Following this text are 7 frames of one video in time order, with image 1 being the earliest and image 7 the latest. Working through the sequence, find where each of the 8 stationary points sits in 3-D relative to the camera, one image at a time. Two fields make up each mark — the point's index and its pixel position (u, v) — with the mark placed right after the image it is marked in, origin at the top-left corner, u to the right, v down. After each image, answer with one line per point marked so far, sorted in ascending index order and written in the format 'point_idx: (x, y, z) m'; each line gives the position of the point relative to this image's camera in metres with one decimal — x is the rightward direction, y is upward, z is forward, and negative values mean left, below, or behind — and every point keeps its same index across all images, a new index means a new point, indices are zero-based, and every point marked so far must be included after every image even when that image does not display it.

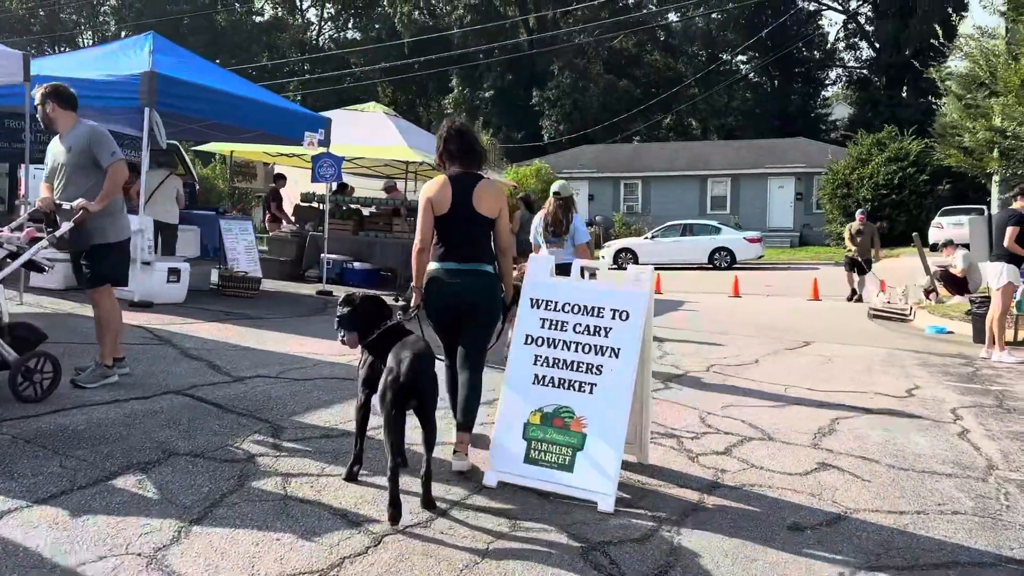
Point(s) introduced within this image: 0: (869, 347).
0: (+4.2, -0.7, +9.8) m
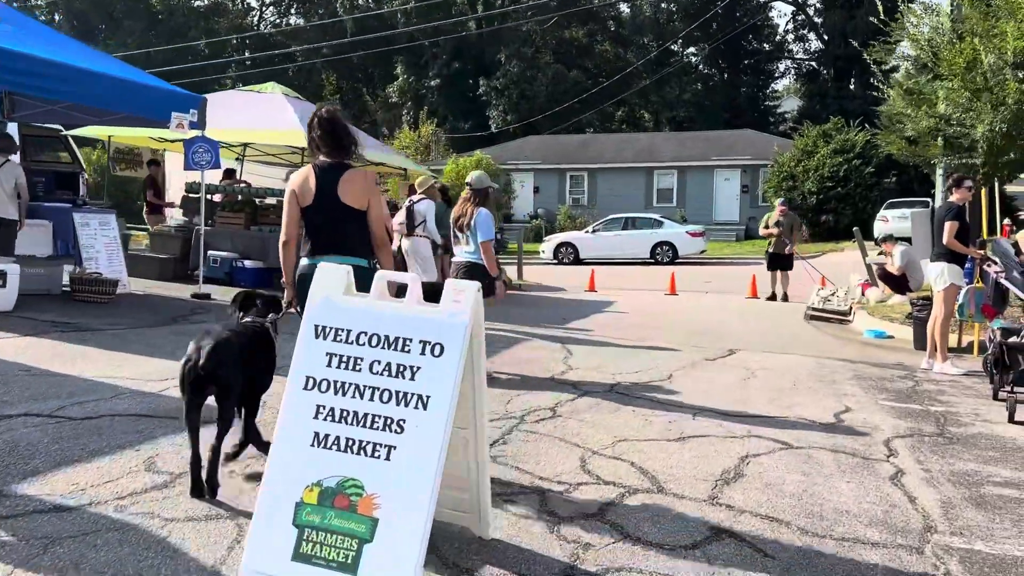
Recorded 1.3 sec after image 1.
0: (+3.1, -0.7, +8.8) m
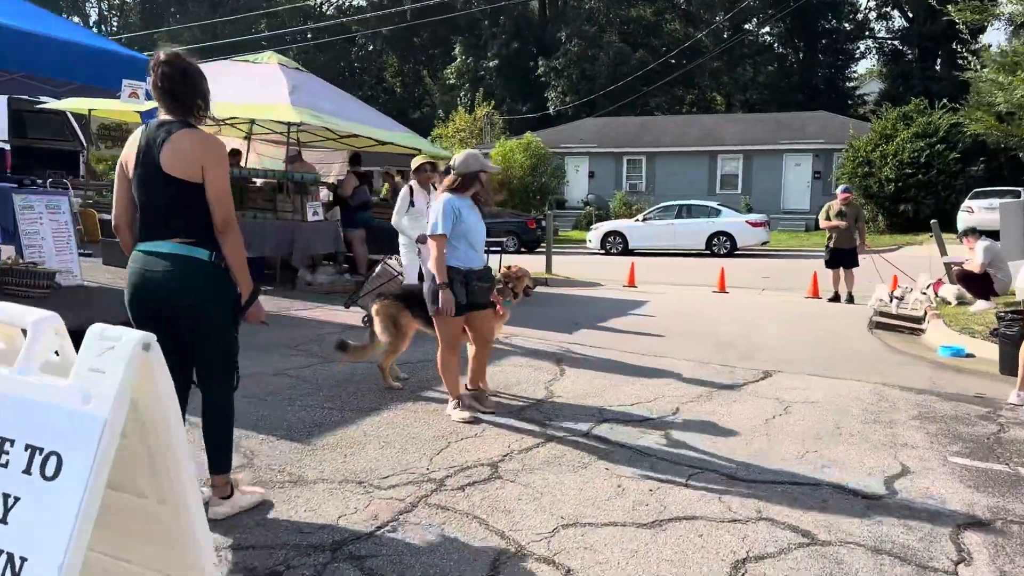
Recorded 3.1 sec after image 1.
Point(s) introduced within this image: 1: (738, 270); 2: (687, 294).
0: (+2.9, -0.8, +7.1) m
1: (+4.9, +0.4, +18.2) m
2: (+2.9, -0.1, +13.9) m
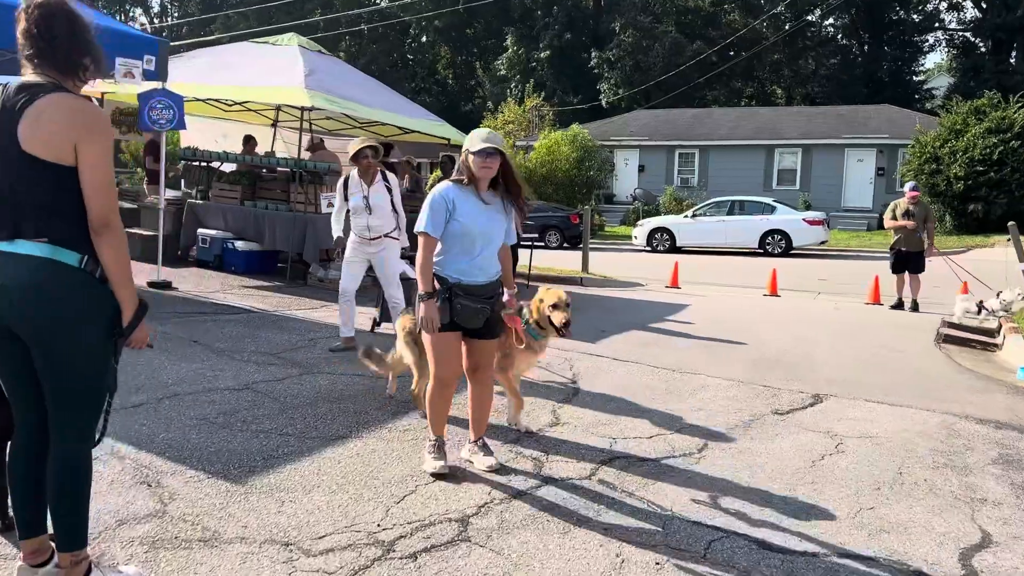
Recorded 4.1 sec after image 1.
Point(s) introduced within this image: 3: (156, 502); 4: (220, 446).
0: (+3.0, -0.9, +6.0) m
1: (+5.7, +0.3, +17.0) m
2: (+3.4, -0.1, +12.8) m
3: (-1.5, -0.9, +3.5) m
4: (-1.5, -0.8, +4.2) m
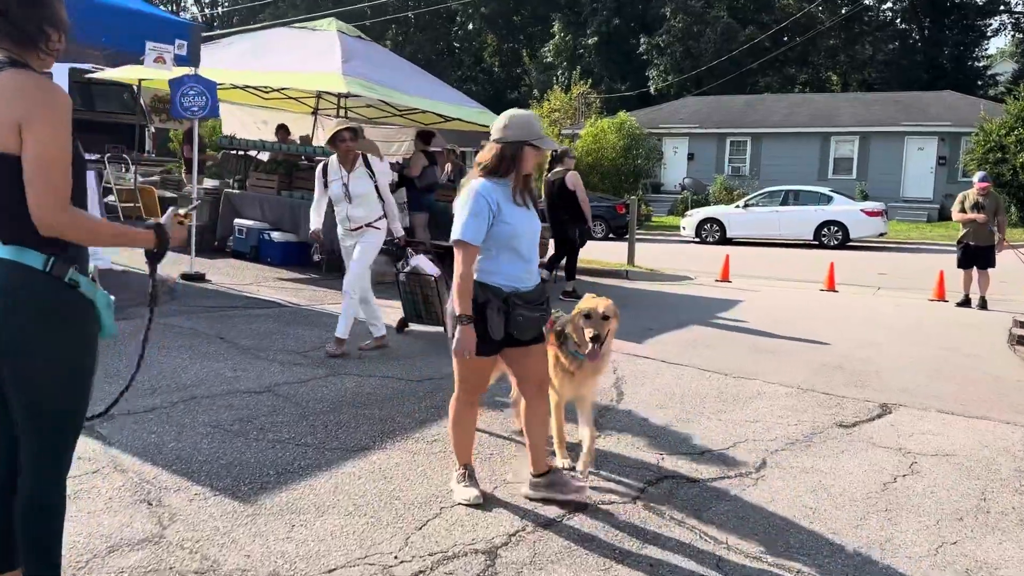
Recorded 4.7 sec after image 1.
0: (+3.2, -0.9, +5.5) m
1: (+6.5, +0.4, +16.2) m
2: (+4.0, -0.1, +12.2) m
3: (-1.4, -0.9, +3.2) m
4: (-1.3, -0.8, +3.9) m
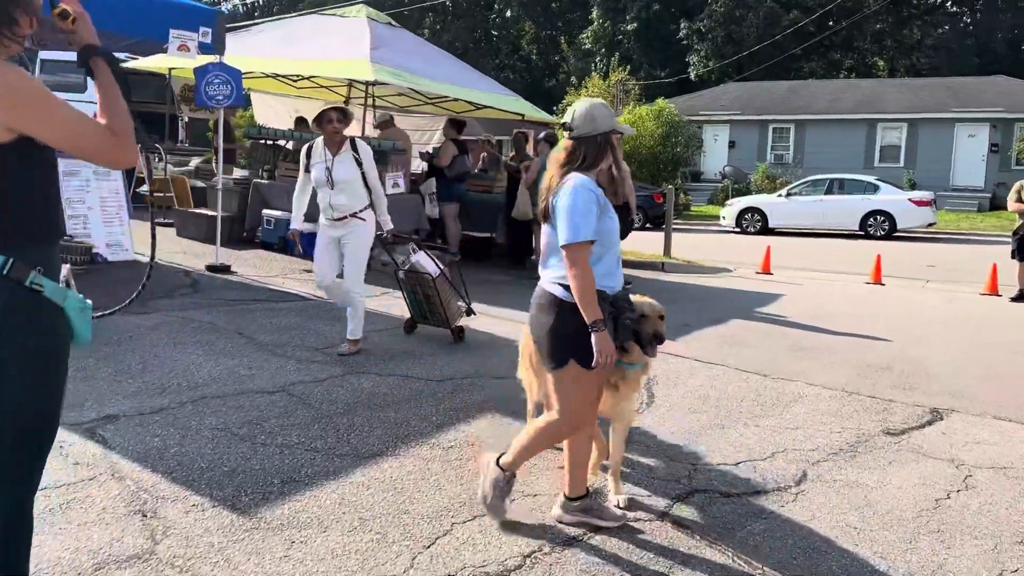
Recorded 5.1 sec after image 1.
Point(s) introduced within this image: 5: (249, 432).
0: (+3.4, -0.9, +5.1) m
1: (+7.2, +0.6, +15.7) m
2: (+4.5, 0.0, +11.8) m
3: (-1.3, -0.9, +3.0) m
4: (-1.2, -0.8, +3.7) m
5: (-1.3, -0.7, +4.0) m
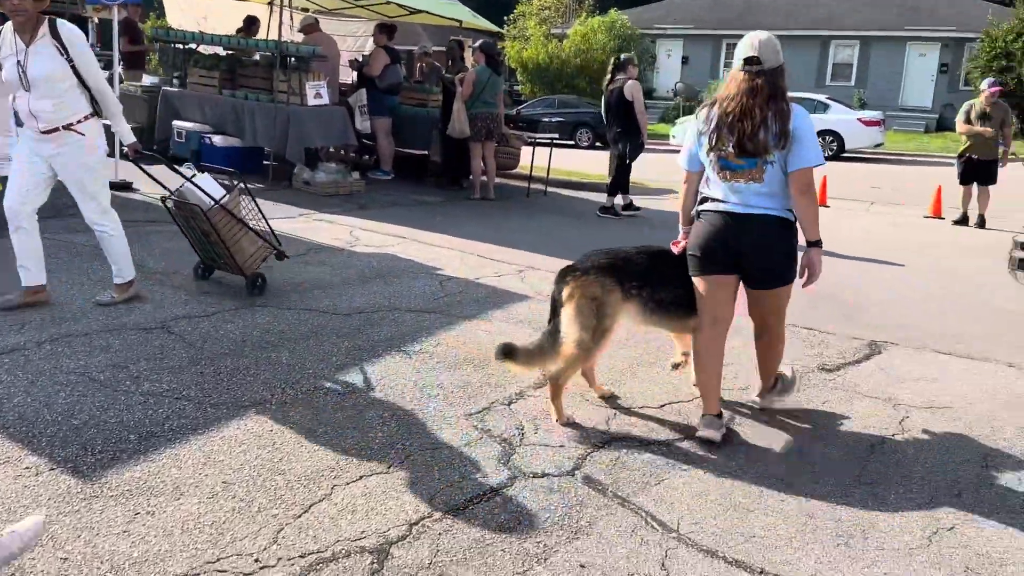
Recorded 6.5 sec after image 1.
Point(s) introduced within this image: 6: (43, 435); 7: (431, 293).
0: (+2.9, -0.5, +4.9) m
1: (+6.1, +2.0, +15.4) m
2: (+3.6, +1.1, +11.5) m
3: (-1.7, -0.7, +2.5) m
4: (-1.6, -0.5, +3.2) m
5: (-1.7, -0.4, +3.6) m
6: (-1.7, -0.5, +3.0) m
7: (-0.5, 0.0, +5.4) m
